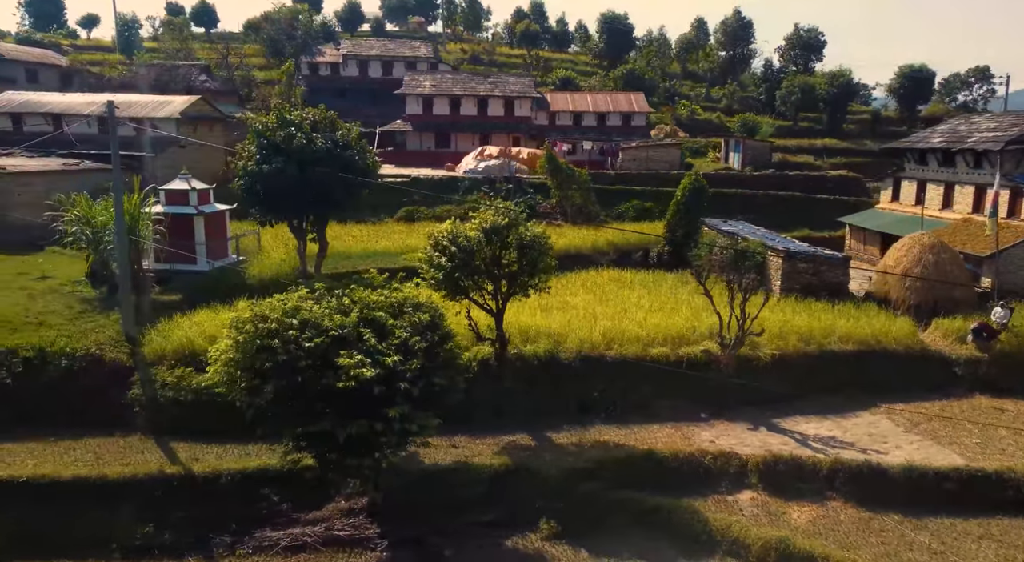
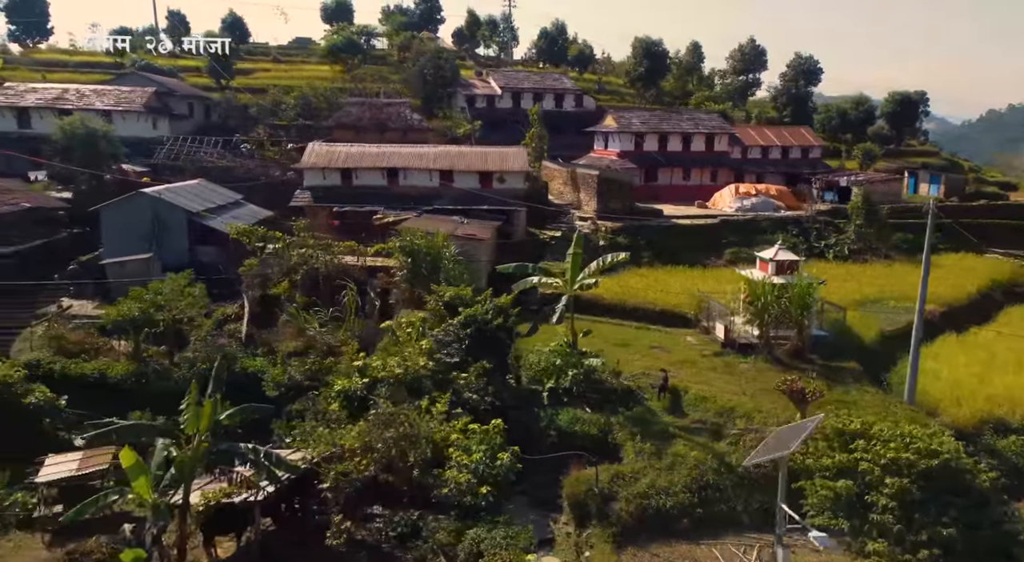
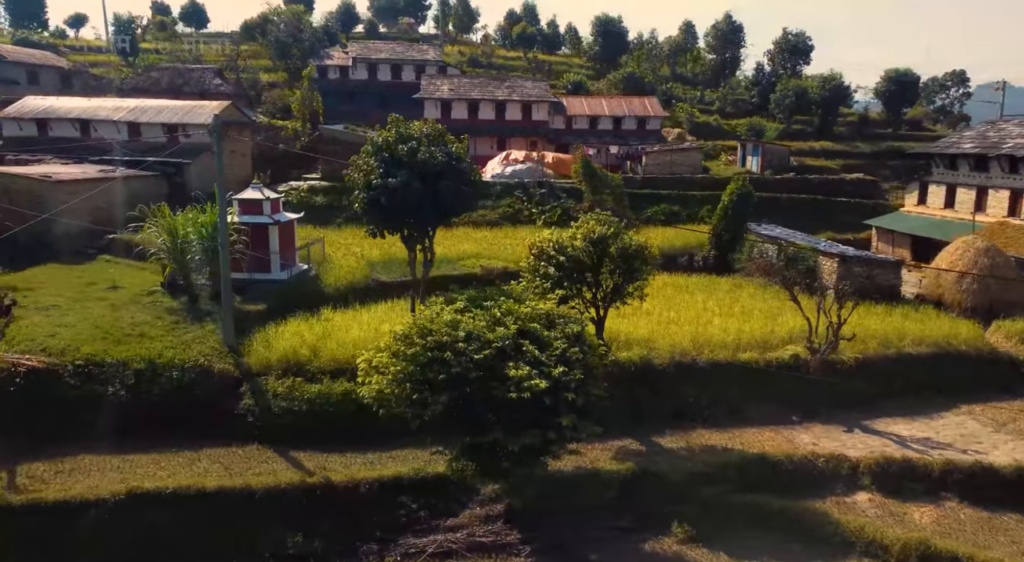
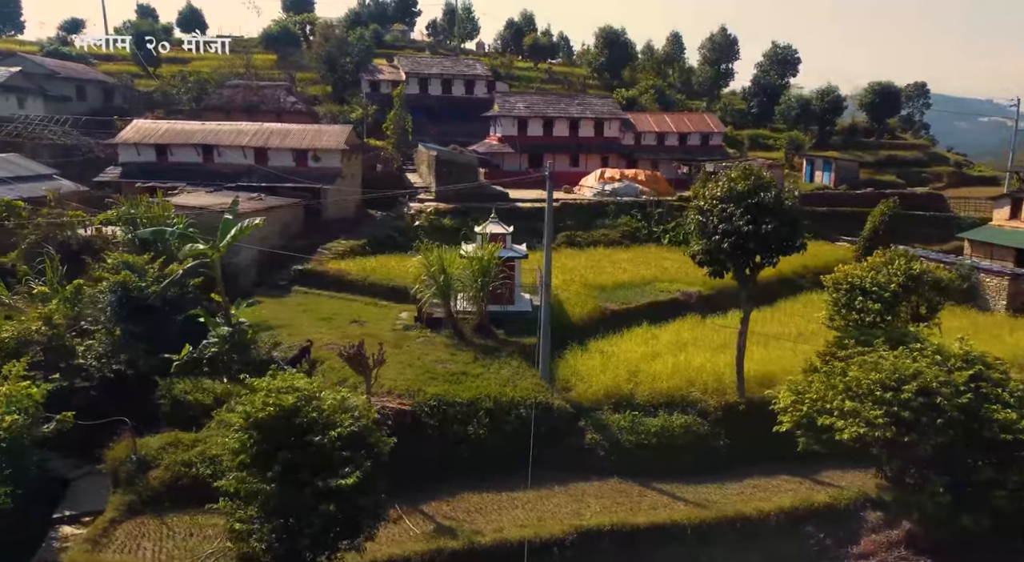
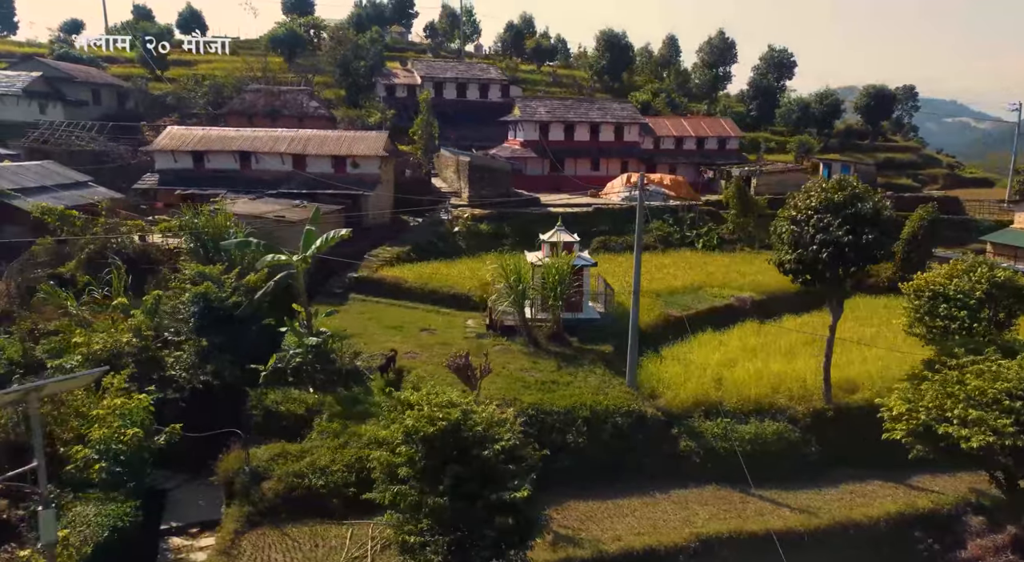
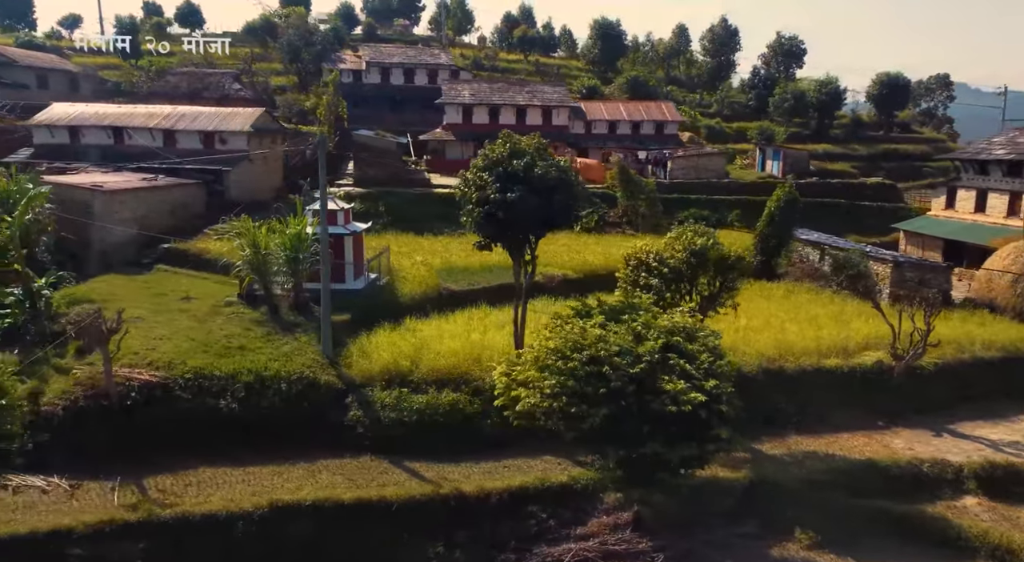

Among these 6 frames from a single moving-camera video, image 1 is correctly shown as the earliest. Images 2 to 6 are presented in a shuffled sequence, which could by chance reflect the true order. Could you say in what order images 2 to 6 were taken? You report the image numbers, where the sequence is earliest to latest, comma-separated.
3, 6, 4, 5, 2
